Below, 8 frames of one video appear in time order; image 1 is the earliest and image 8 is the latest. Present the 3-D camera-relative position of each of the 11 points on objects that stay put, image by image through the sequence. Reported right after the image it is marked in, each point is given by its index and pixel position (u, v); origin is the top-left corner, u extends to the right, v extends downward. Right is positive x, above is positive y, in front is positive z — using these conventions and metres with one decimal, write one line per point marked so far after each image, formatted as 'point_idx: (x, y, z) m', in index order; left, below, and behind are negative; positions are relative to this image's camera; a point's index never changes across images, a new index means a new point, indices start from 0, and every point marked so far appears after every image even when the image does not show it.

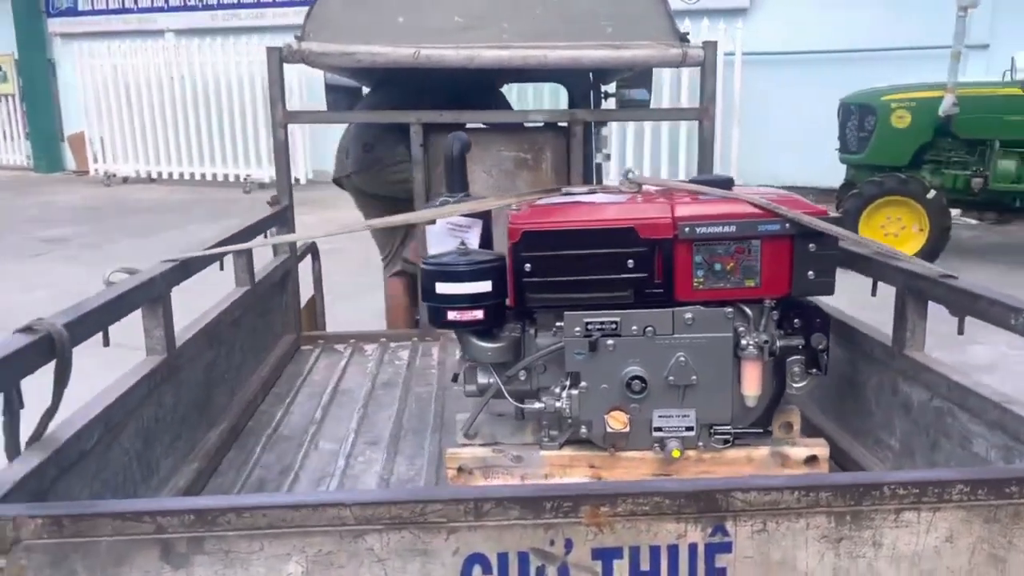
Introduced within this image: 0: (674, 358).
0: (+0.3, -0.1, +1.9) m
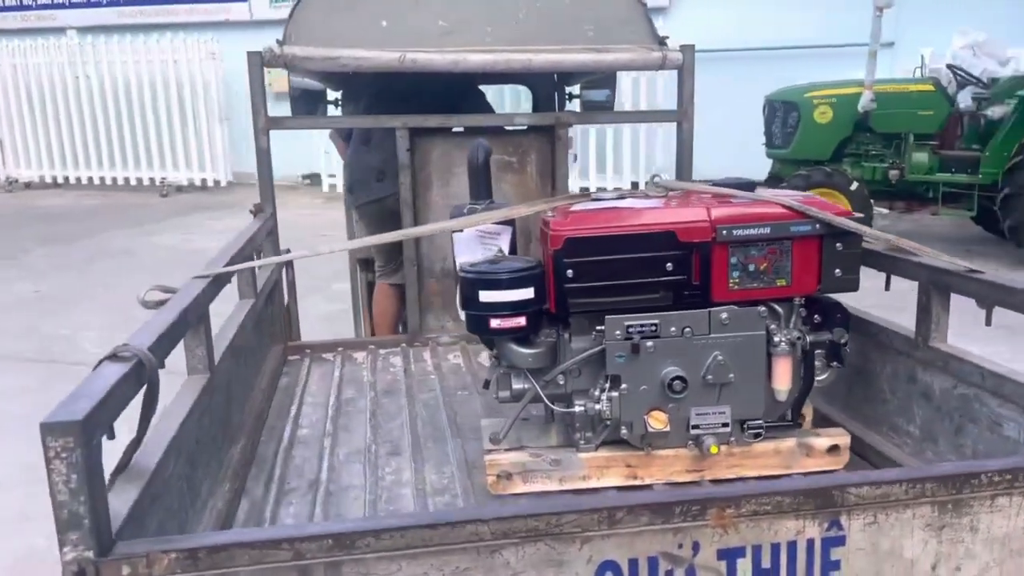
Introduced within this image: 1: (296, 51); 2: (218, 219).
0: (+0.4, -0.2, +2.0) m
1: (-0.7, +0.8, +3.0) m
2: (-3.0, +0.7, +9.3) m
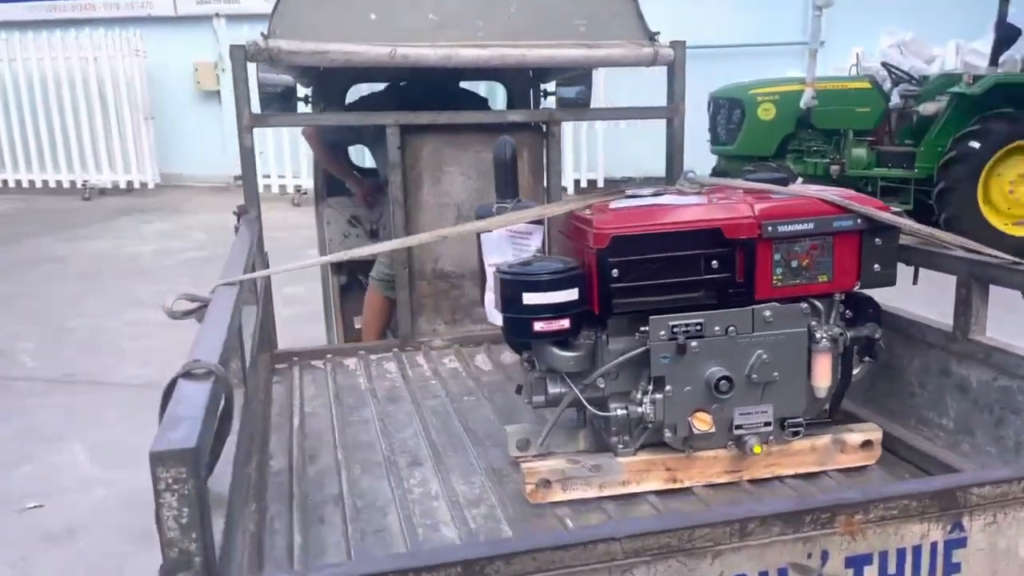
0: (+0.5, -0.1, +1.9) m
1: (-0.7, +0.8, +2.8) m
2: (-3.6, +0.6, +9.0) m
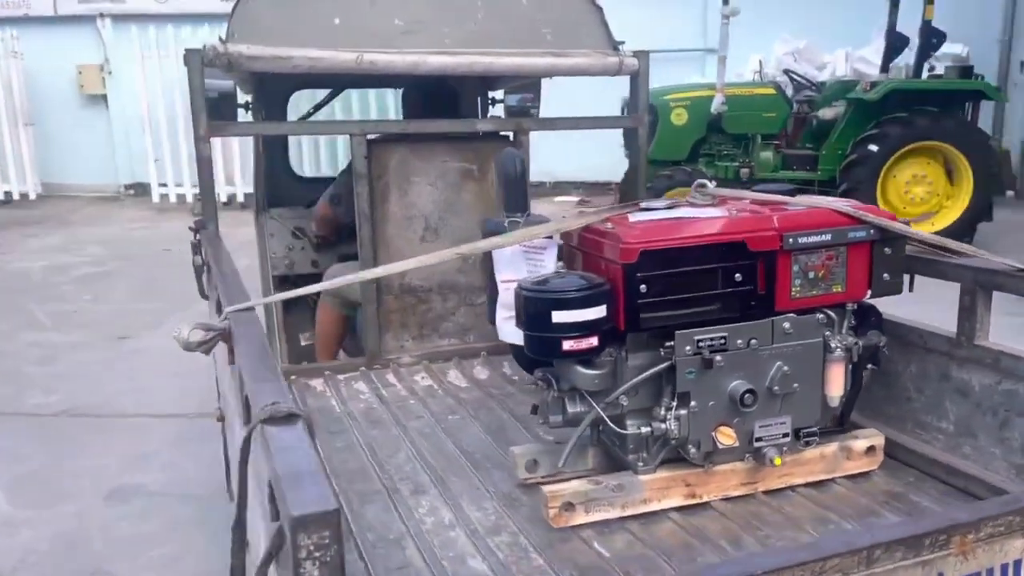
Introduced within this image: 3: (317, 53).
0: (+0.6, -0.2, +1.9) m
1: (-0.8, +0.7, +2.7) m
2: (-4.4, +0.5, +8.4) m
3: (-0.6, +0.7, +2.7) m
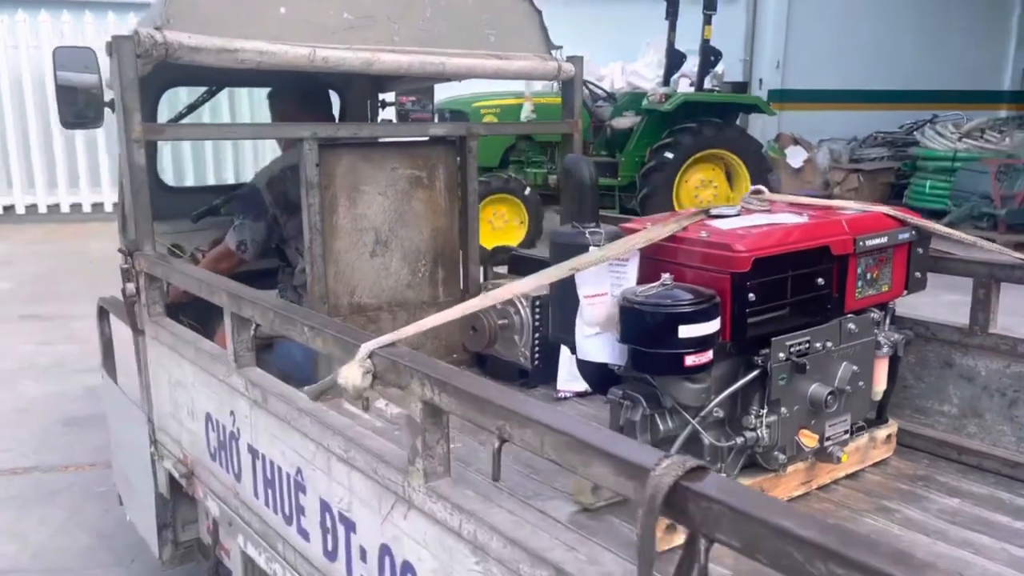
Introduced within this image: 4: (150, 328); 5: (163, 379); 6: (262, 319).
0: (+0.7, -0.2, +2.0) m
1: (-0.8, +0.6, +2.3) m
2: (-6.0, +0.2, +6.7) m
3: (-0.7, +0.6, +2.4) m
4: (-0.9, -0.1, +2.3) m
5: (-0.9, -0.2, +2.3) m
6: (-0.5, -0.1, +1.7) m
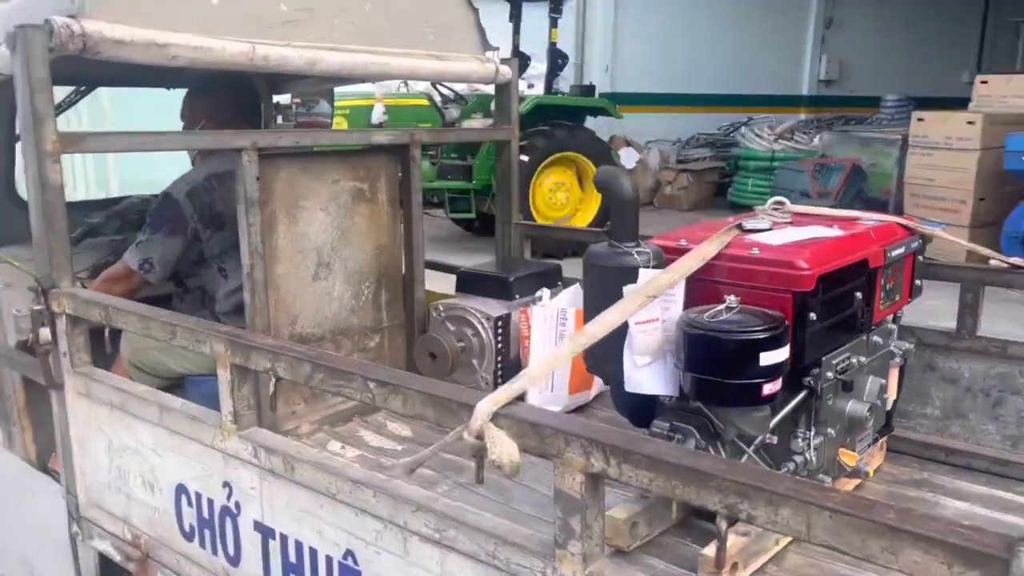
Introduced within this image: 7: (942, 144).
0: (+0.8, -0.2, +1.9) m
1: (-0.8, +0.5, +1.9) m
2: (-6.8, -0.1, +5.1) m
3: (-0.7, +0.6, +2.0) m
4: (-0.9, -0.2, +1.9) m
5: (-0.9, -0.3, +1.9) m
6: (-0.3, -0.1, +1.4) m
7: (+3.2, +1.1, +6.8) m
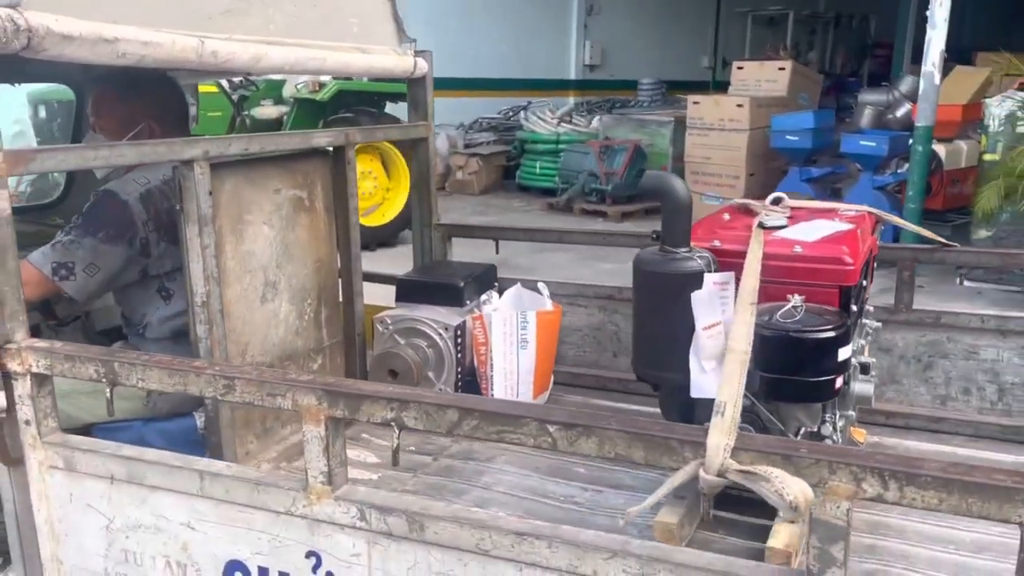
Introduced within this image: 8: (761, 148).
0: (+0.8, -0.2, +2.0) m
1: (-0.8, +0.5, +1.5) m
2: (-7.3, -0.6, +3.0) m
3: (-0.7, +0.5, +1.7) m
4: (-0.8, -0.3, +1.5) m
5: (-0.7, -0.4, +1.5) m
6: (-0.1, -0.2, +1.2) m
7: (+1.7, +1.3, +7.4) m
8: (+2.0, +1.2, +7.4) m
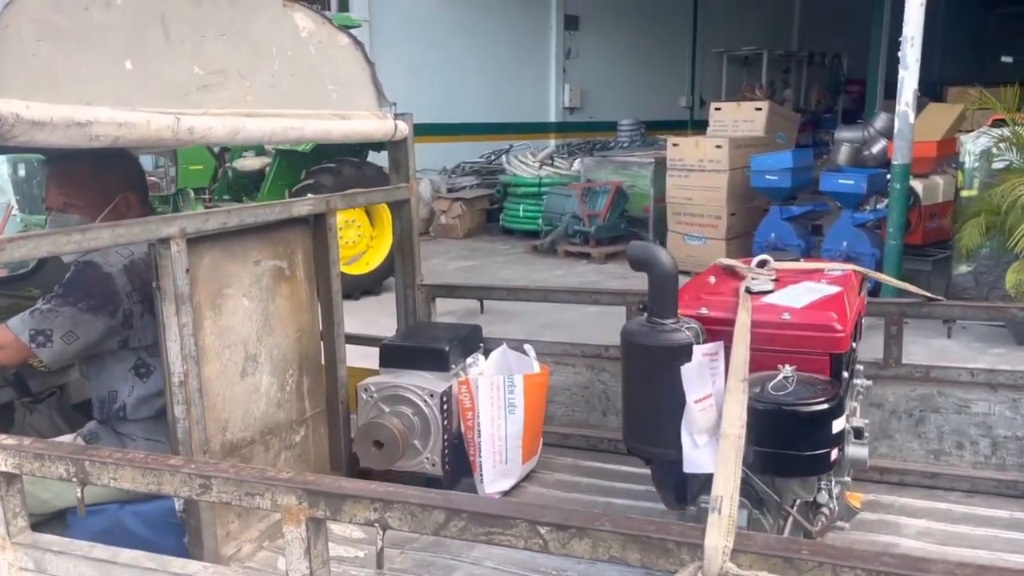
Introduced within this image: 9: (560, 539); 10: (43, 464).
0: (+0.8, -0.3, +2.0) m
1: (-0.8, +0.3, +1.5) m
2: (-7.4, -1.0, +2.8) m
3: (-0.7, +0.3, +1.7) m
4: (-0.8, -0.4, +1.5) m
5: (-0.7, -0.6, +1.5) m
6: (-0.1, -0.3, +1.2) m
7: (+1.5, +1.0, +7.4) m
8: (+1.9, +0.8, +7.4) m
9: (+0.1, -0.3, +1.1) m
10: (-0.7, -0.3, +1.4) m
